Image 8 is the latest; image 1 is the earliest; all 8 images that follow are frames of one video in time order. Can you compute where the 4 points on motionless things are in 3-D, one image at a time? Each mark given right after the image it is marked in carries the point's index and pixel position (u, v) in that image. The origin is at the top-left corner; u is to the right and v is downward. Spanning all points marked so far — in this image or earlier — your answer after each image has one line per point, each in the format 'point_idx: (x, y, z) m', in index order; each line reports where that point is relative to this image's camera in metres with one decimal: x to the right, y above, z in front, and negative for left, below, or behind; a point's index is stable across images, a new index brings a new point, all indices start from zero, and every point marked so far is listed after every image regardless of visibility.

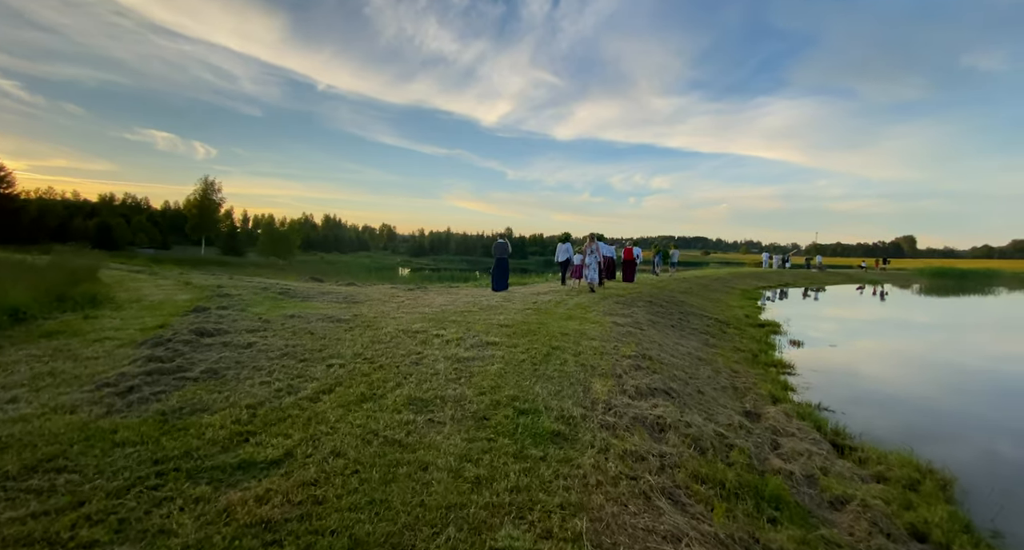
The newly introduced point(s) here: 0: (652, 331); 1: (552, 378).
0: (+4.5, -1.8, +13.6) m
1: (+0.7, -1.8, +7.4) m
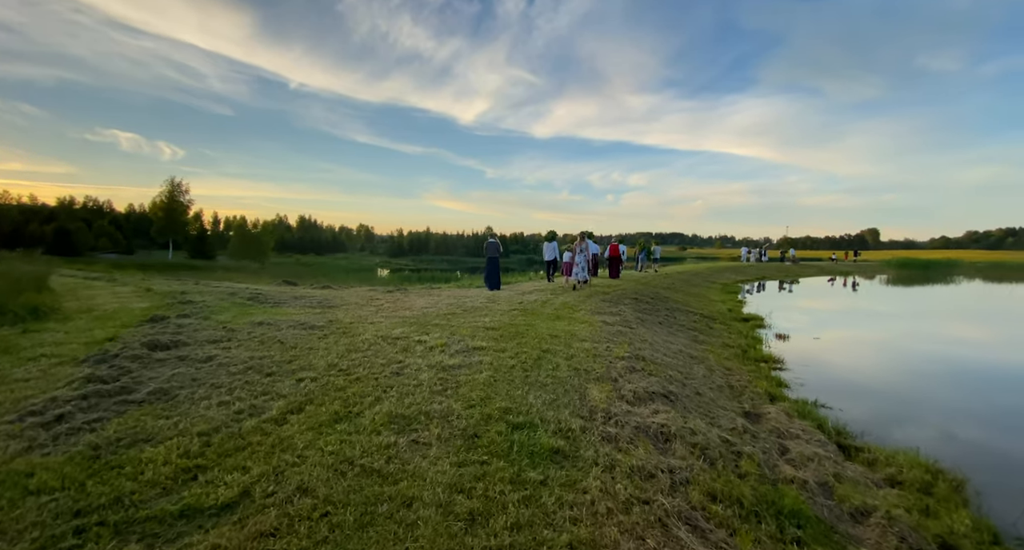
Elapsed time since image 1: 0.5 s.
0: (+4.0, -1.7, +13.2) m
1: (+0.5, -1.8, +6.8) m
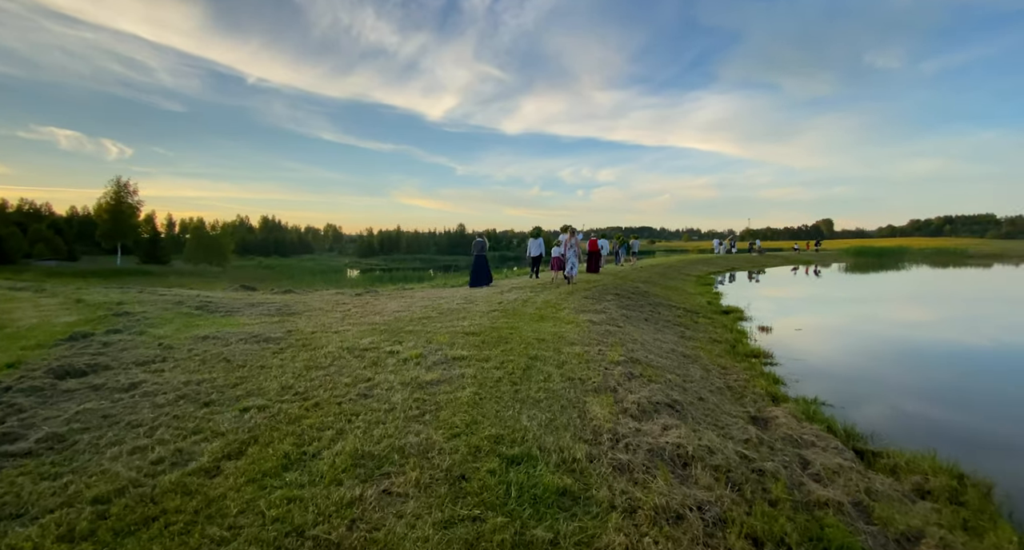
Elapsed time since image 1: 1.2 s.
0: (+3.5, -1.6, +12.5) m
1: (+0.4, -1.8, +6.0) m
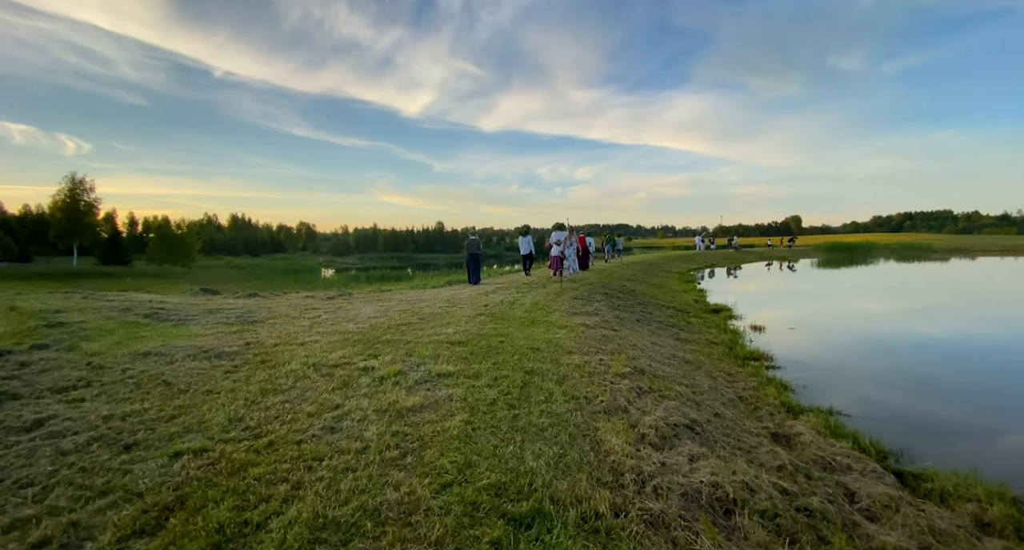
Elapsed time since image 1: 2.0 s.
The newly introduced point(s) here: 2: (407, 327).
0: (+3.1, -1.5, +11.7) m
1: (+0.3, -1.8, +5.0) m
2: (-2.5, -1.3, +10.4) m
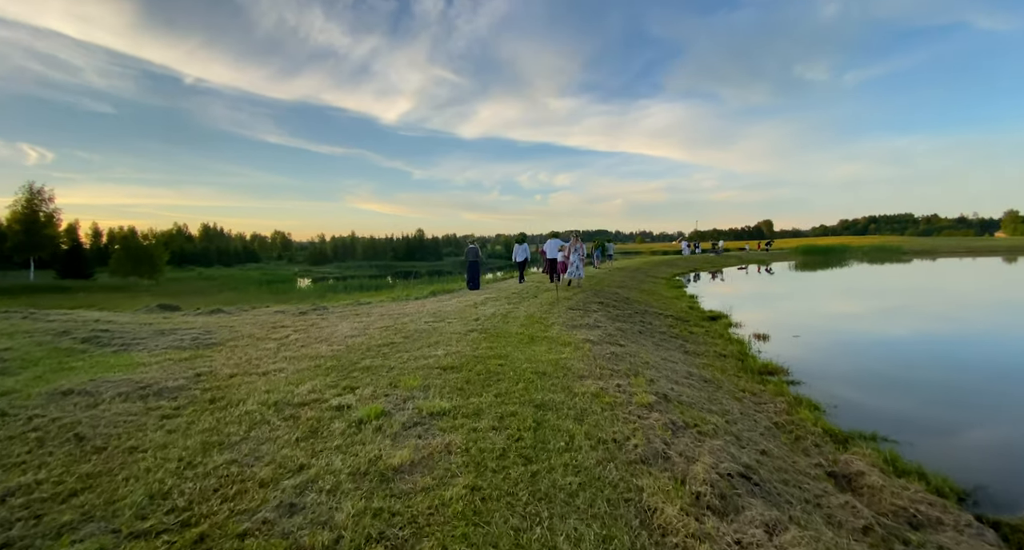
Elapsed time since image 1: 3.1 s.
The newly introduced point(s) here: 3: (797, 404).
0: (+3.0, -1.8, +10.7) m
1: (+0.5, -2.0, +3.8) m
2: (-2.6, -1.6, +9.0) m
3: (+5.5, -2.5, +8.3) m
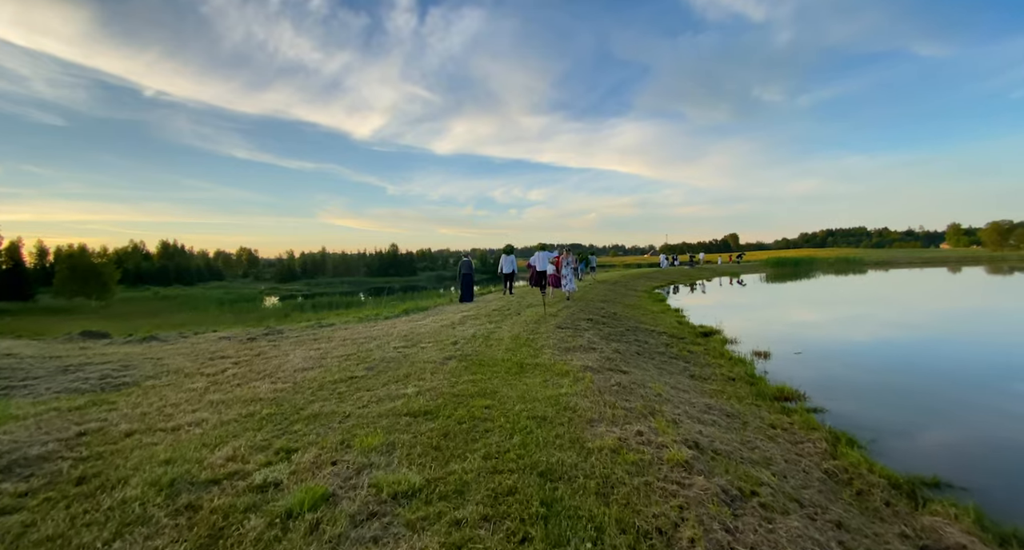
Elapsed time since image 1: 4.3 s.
0: (+2.7, -2.1, +9.3) m
1: (+0.6, -2.1, +2.3) m
2: (-2.8, -1.9, +7.3) m
3: (+5.4, -2.8, +7.1) m
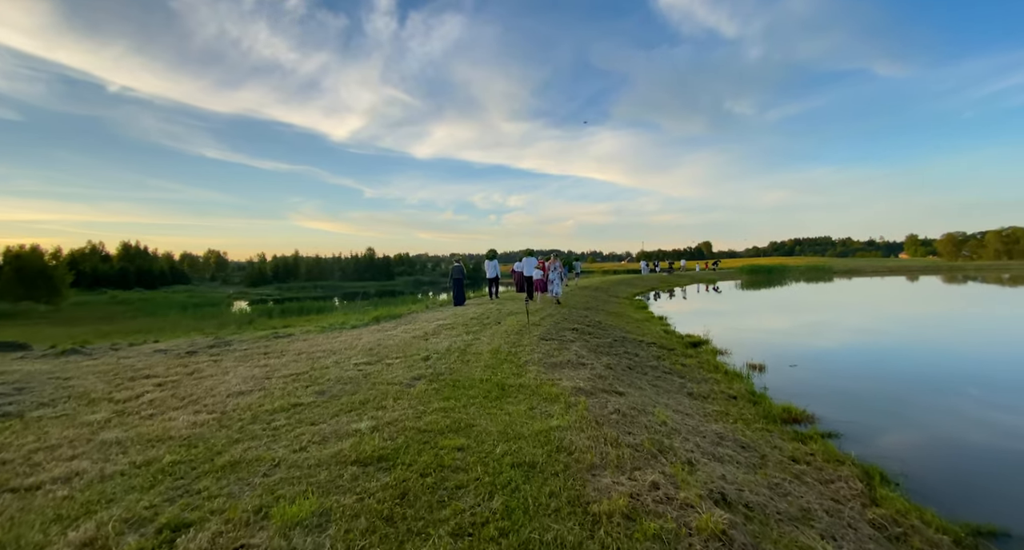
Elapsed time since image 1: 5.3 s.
0: (+2.3, -2.3, +8.1) m
1: (+0.6, -2.2, +1.1) m
2: (-3.1, -2.0, +5.9) m
3: (+5.1, -2.9, +6.0) m
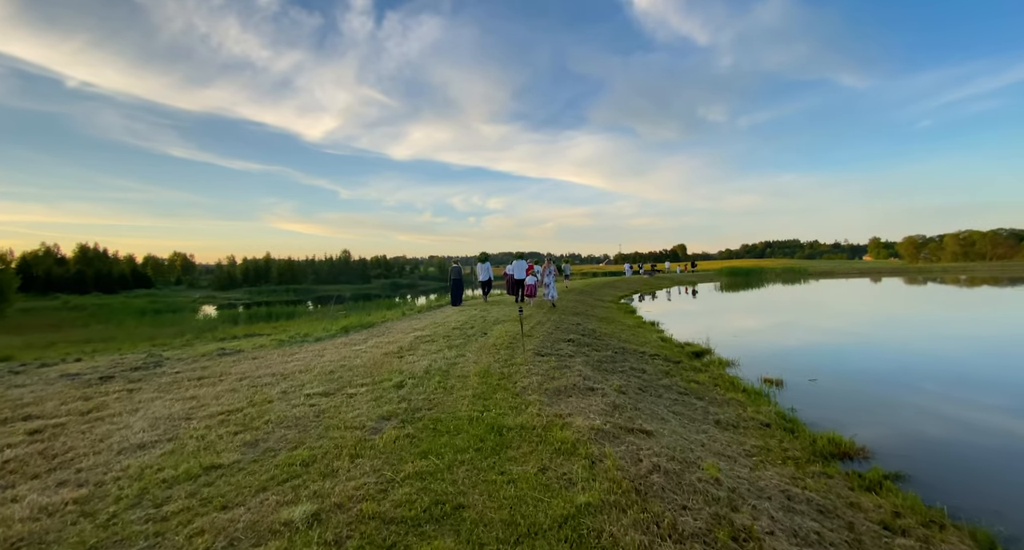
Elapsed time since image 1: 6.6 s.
0: (+2.2, -2.4, +6.5) m
1: (+0.9, -2.2, -0.6) m
2: (-3.0, -2.1, +4.0) m
3: (+5.1, -3.0, +4.5) m
